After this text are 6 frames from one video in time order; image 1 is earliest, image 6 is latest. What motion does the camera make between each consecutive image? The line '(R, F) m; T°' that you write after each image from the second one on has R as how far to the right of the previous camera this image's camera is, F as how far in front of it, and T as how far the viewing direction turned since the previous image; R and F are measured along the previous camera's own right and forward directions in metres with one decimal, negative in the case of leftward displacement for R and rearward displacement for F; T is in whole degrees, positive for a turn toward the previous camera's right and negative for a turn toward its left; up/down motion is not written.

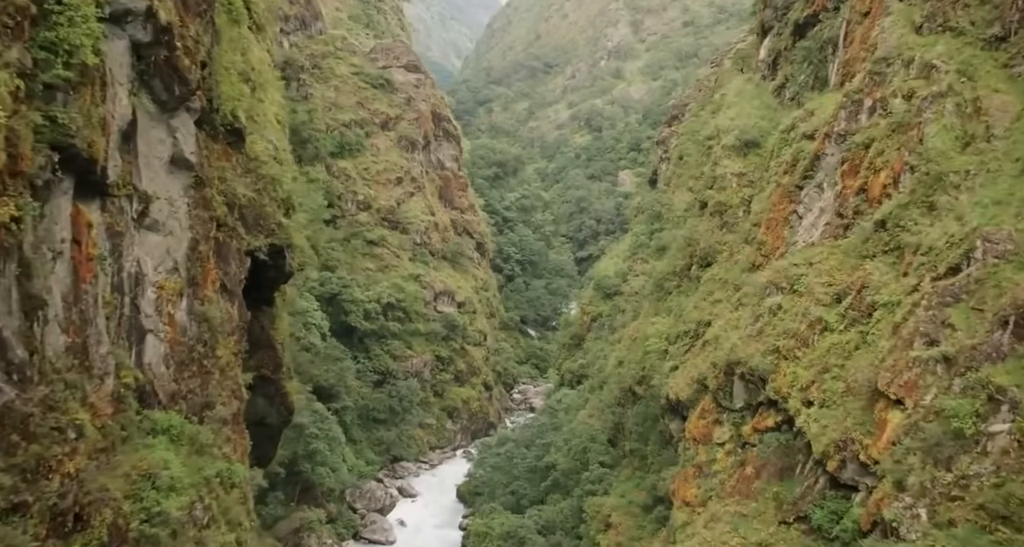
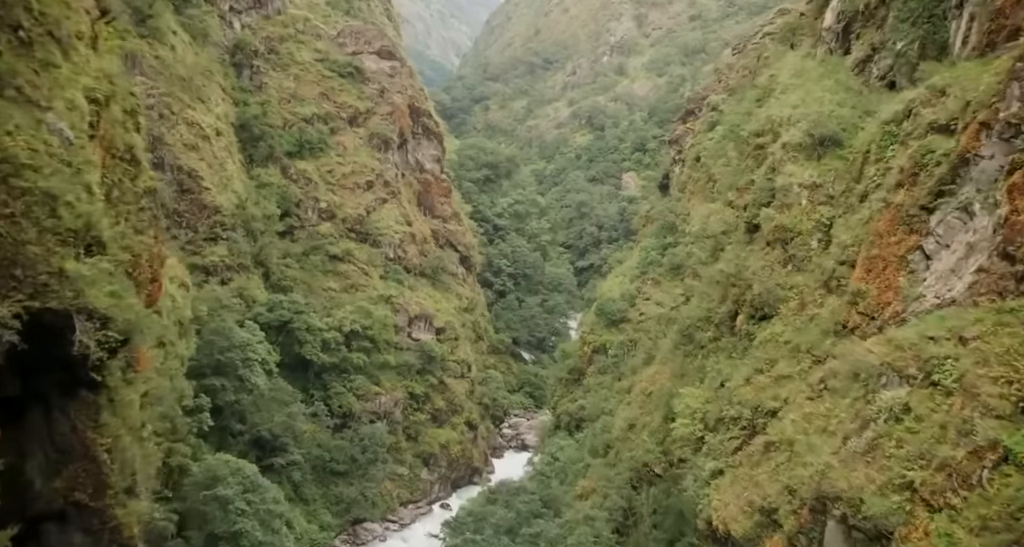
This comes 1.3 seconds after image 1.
(+0.5, +6.1) m; 0°
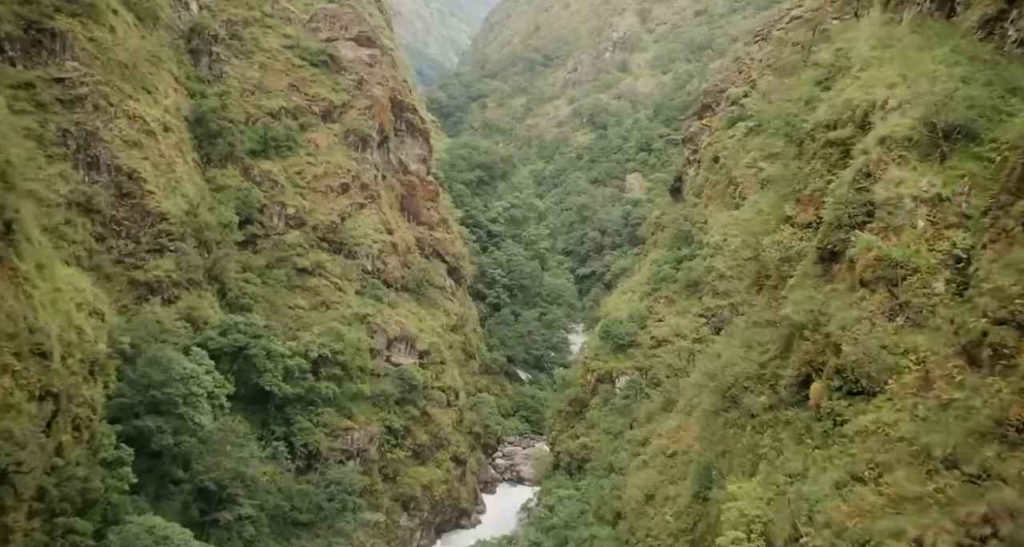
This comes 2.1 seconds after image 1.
(+0.2, +4.3) m; 0°
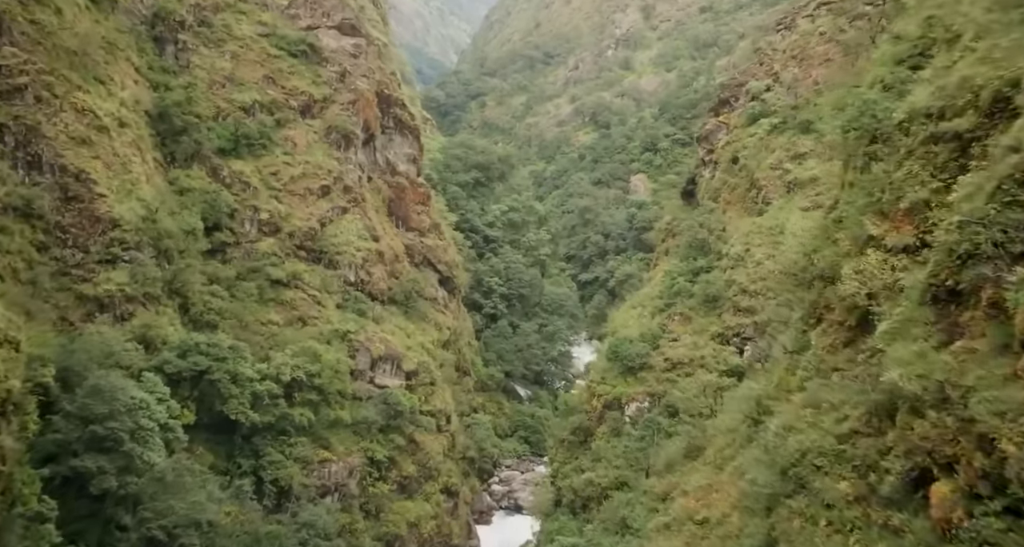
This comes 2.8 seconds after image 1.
(+0.1, +3.1) m; 0°
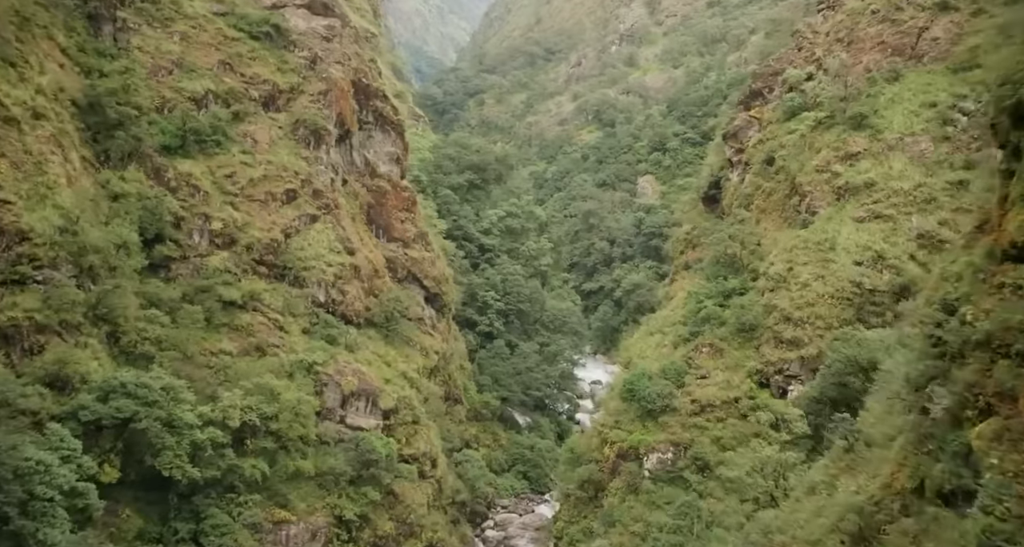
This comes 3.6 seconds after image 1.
(+0.1, +4.3) m; 0°
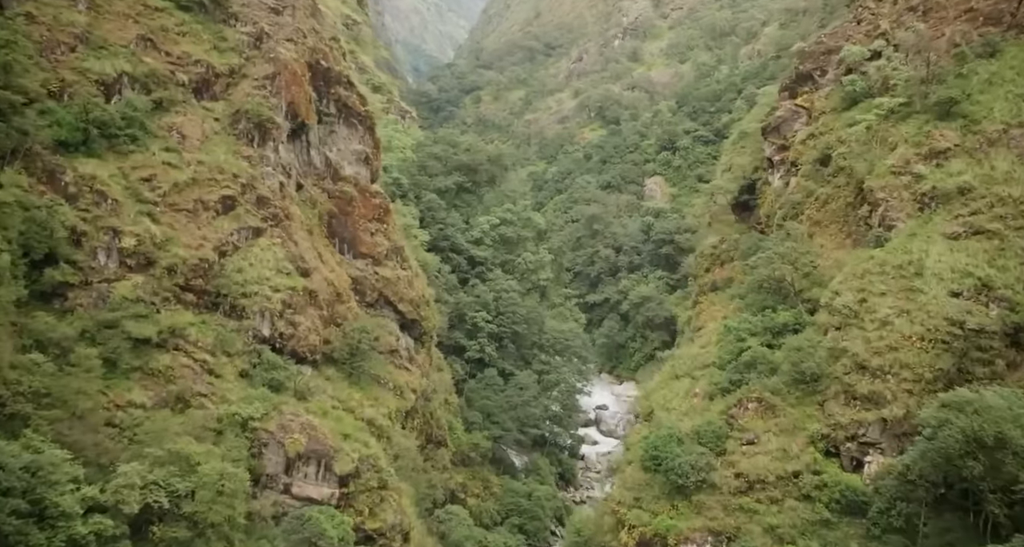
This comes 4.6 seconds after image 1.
(+0.2, +5.1) m; 0°
